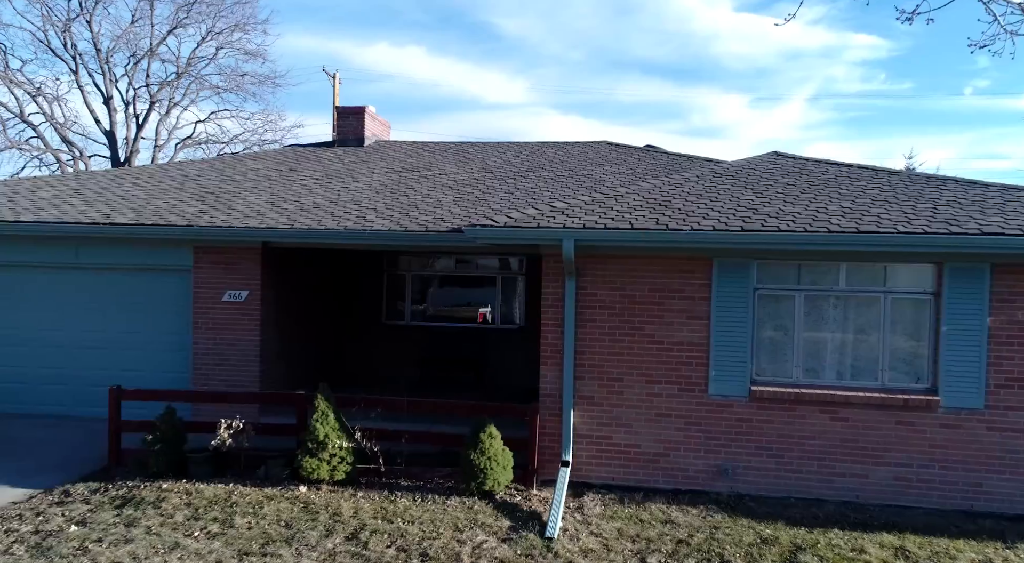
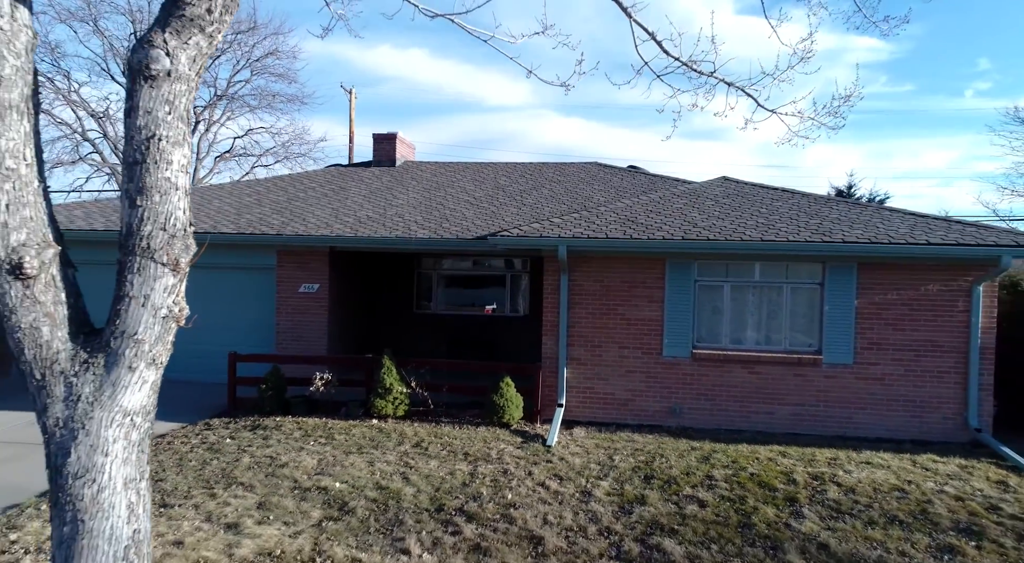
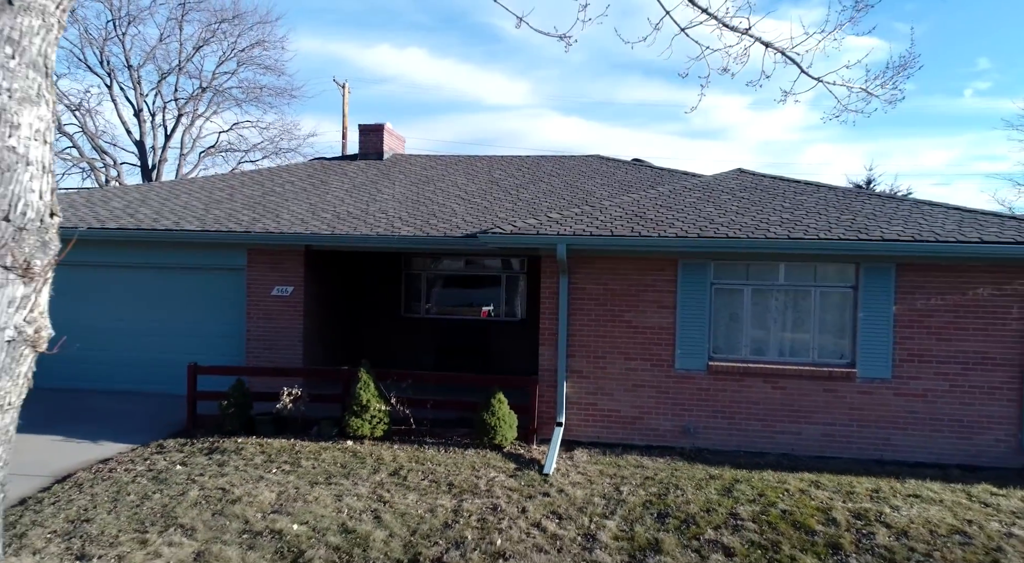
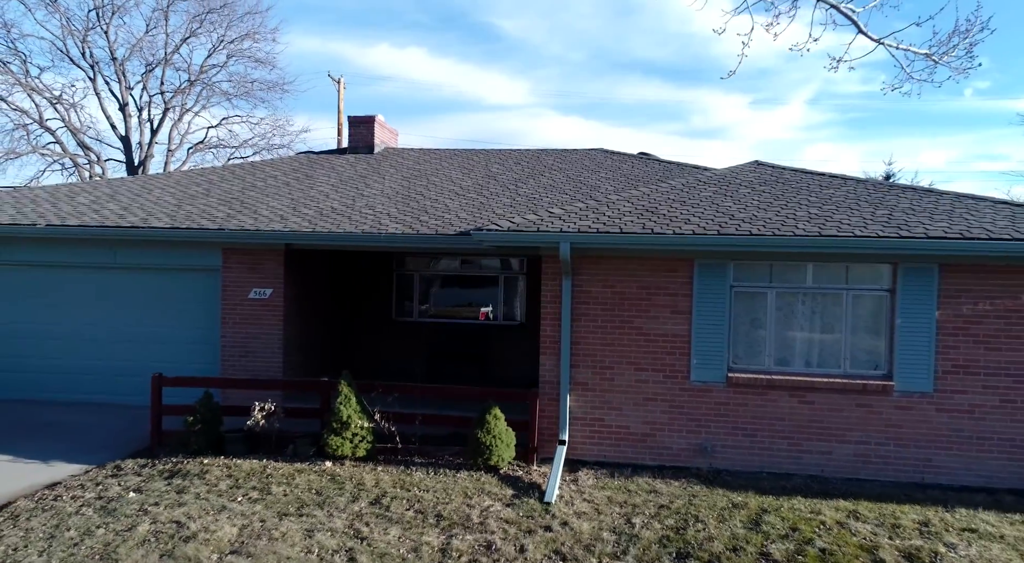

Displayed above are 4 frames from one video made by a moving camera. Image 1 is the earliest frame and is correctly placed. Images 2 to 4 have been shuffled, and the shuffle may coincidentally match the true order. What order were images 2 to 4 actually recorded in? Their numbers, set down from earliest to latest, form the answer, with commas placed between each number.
4, 3, 2
